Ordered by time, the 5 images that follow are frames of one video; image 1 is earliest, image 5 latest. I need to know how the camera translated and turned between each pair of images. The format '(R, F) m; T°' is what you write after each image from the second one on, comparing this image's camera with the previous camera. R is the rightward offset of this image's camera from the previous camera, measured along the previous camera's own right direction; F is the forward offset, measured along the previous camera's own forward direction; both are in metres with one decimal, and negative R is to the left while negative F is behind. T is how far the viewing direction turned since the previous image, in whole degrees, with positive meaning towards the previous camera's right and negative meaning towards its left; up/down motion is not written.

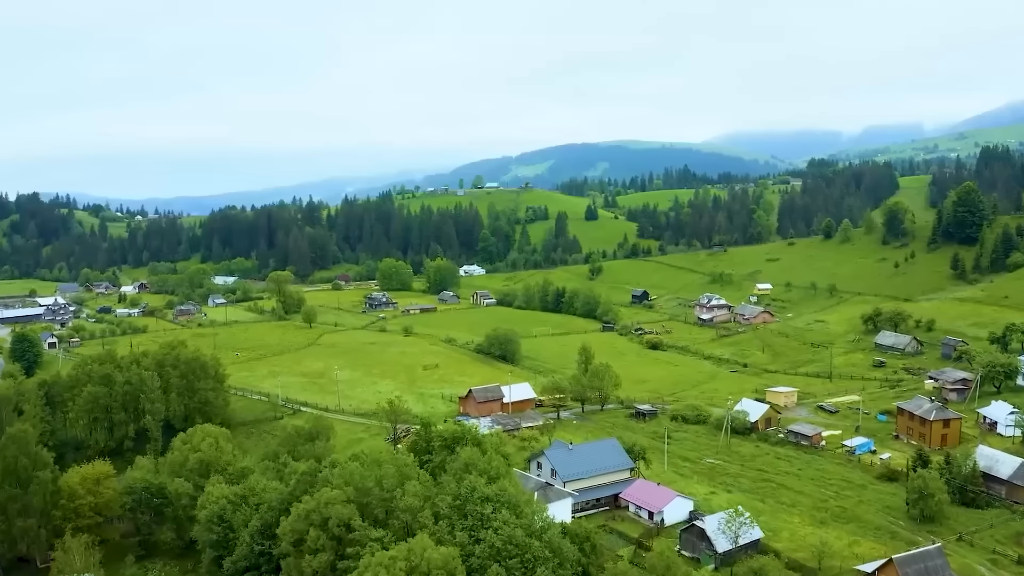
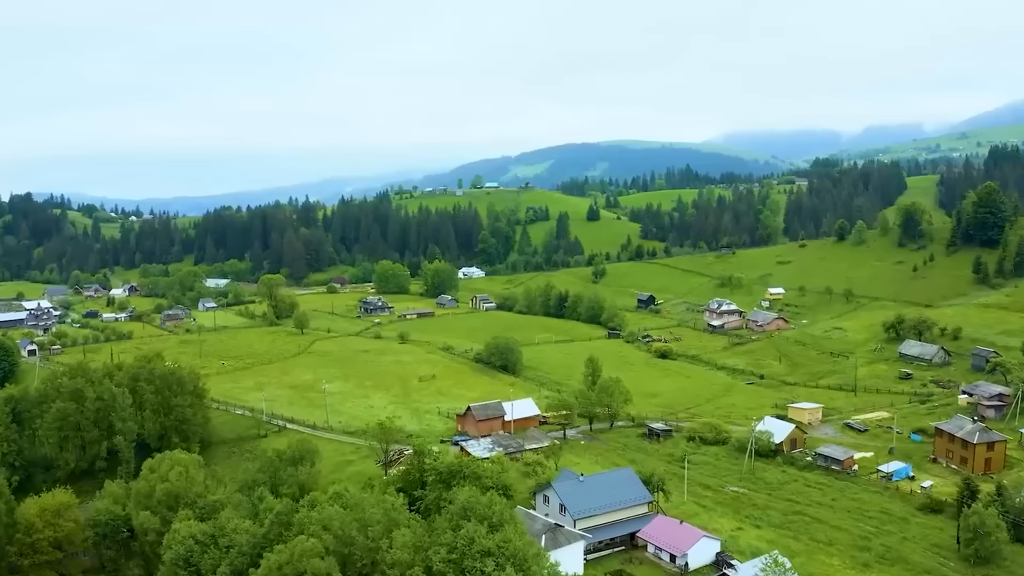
(-0.2, +4.7) m; 0°
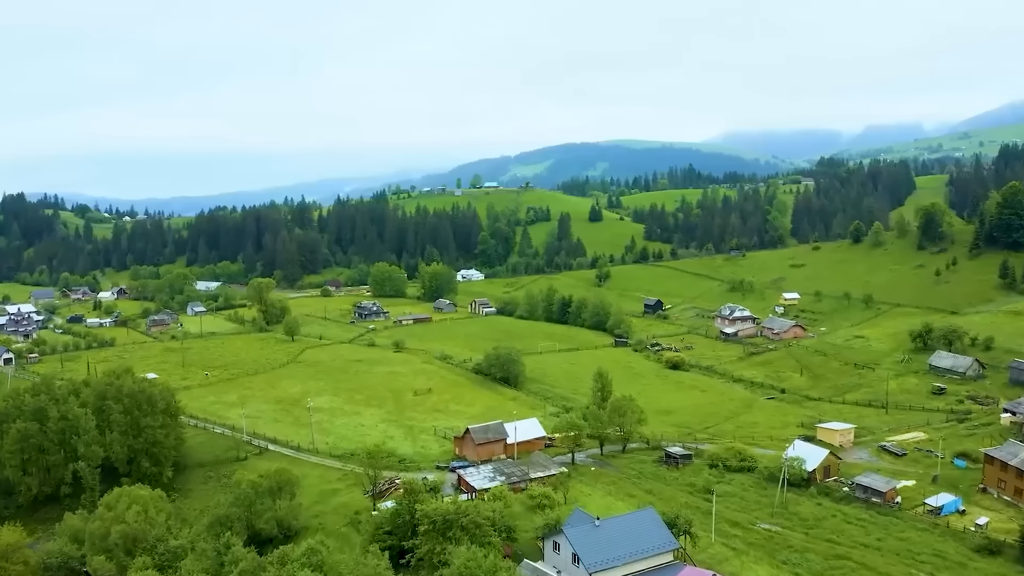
(-0.3, +5.1) m; 0°
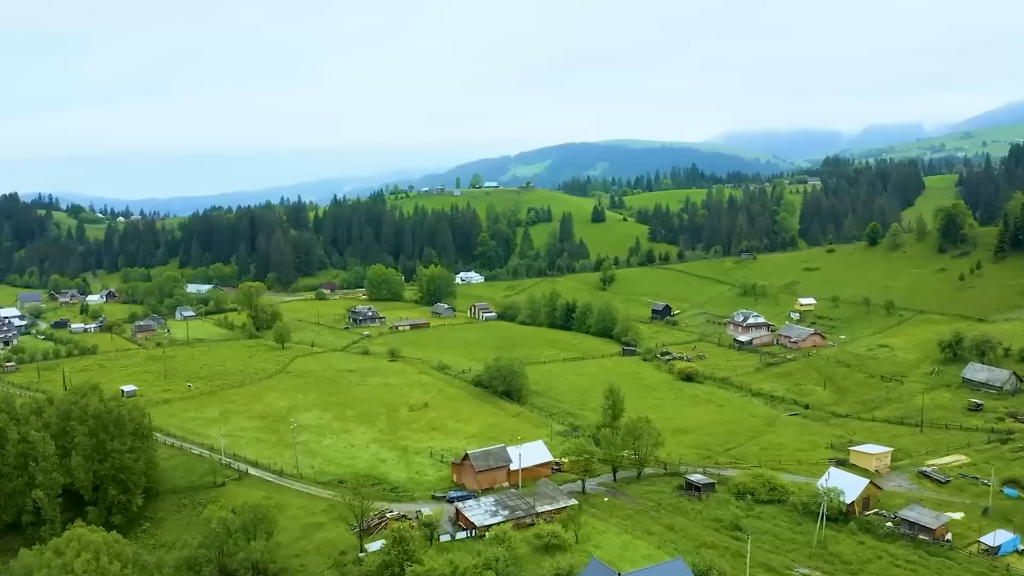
(-0.3, +4.8) m; 0°
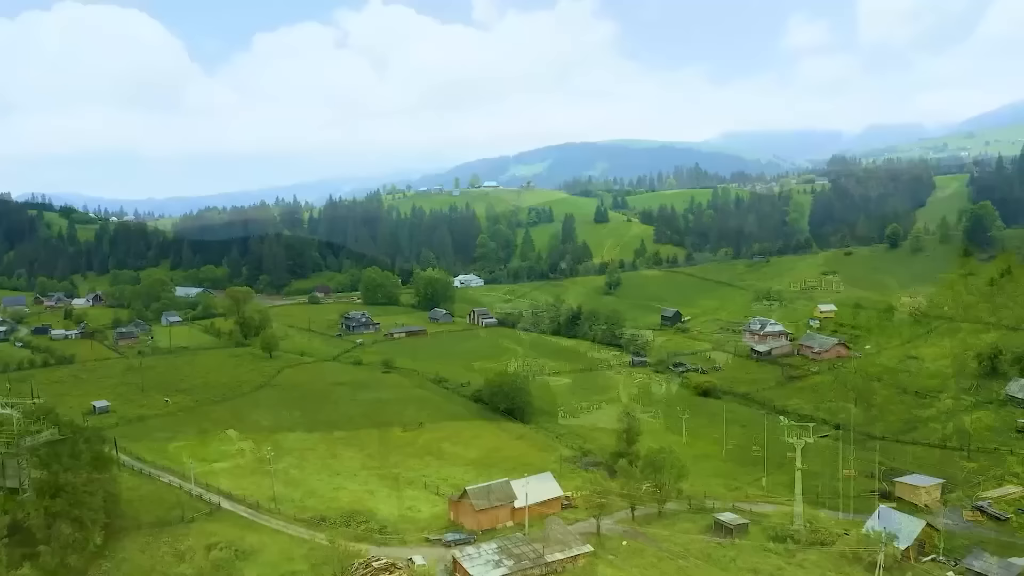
(-0.3, +5.4) m; 0°
